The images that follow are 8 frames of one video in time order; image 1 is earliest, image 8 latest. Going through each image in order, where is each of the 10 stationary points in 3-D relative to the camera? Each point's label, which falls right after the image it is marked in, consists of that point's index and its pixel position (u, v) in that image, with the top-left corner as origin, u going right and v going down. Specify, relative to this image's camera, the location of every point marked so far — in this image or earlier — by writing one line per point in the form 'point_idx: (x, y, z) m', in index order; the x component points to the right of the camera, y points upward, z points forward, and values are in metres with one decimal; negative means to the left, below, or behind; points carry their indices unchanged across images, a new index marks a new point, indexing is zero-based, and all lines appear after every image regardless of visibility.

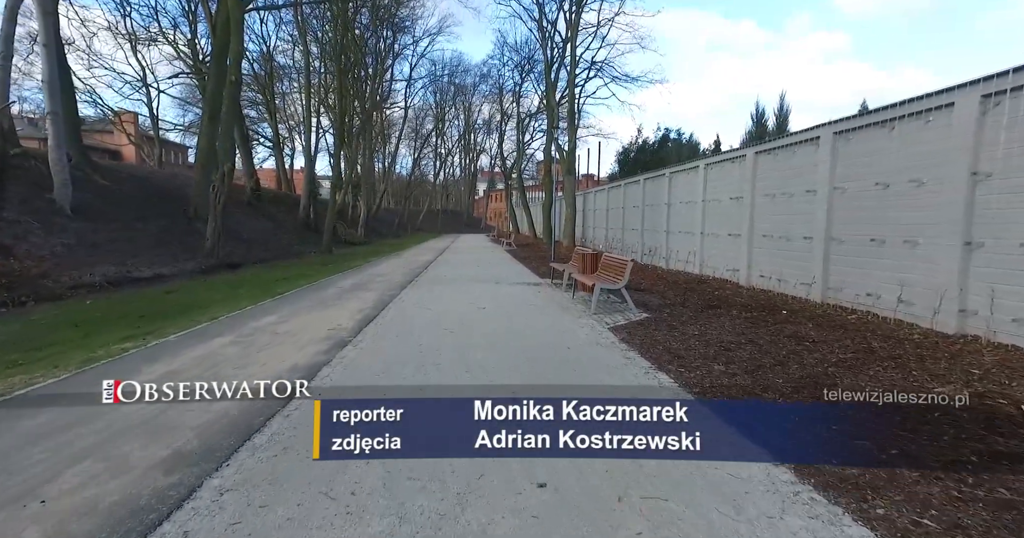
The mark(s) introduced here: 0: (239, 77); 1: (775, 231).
0: (-10.5, +7.4, +17.1) m
1: (+5.4, +0.8, +9.2) m
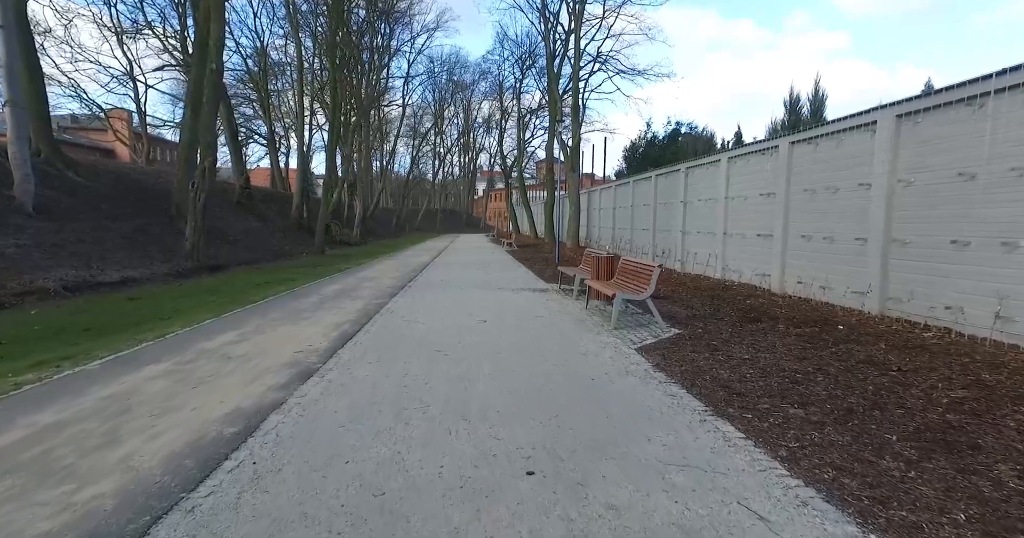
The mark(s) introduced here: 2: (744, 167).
0: (-10.4, +7.3, +16.0) m
1: (+5.5, +0.7, +8.1) m
2: (+5.5, +2.4, +10.6) m
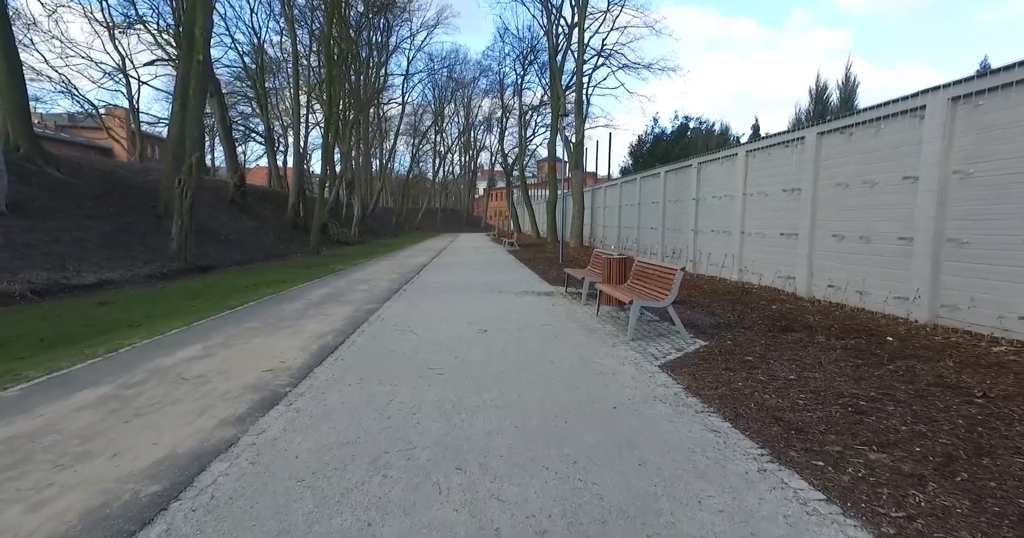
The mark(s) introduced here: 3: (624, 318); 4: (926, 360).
0: (-10.3, +7.2, +15.2) m
1: (+5.6, +0.7, +7.3) m
2: (+5.6, +2.4, +9.9) m
3: (+1.7, -0.8, +6.8) m
4: (+4.2, -0.9, +4.5) m
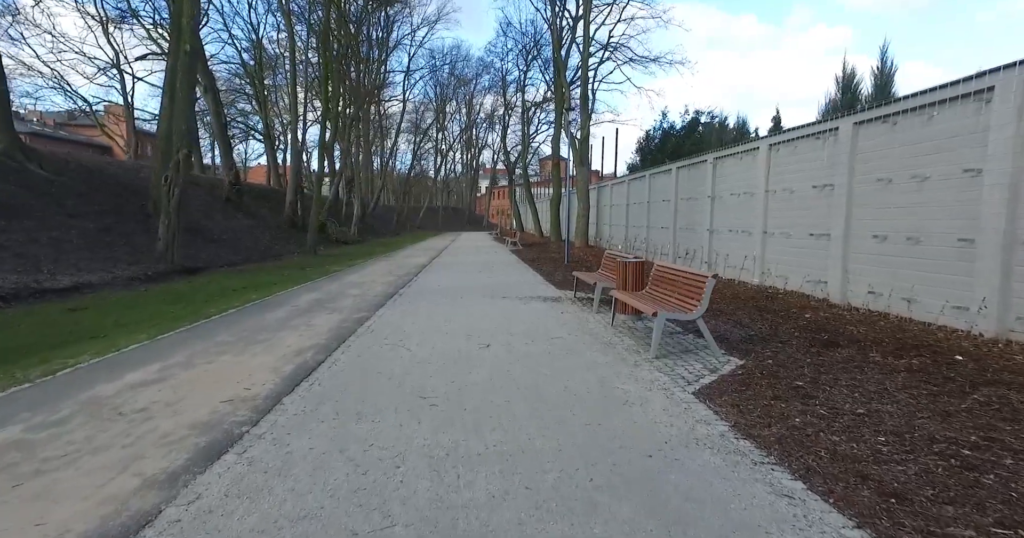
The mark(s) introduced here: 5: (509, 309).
0: (-10.2, +7.2, +14.5) m
1: (+5.7, +0.6, +6.5) m
2: (+5.7, +2.3, +9.1) m
3: (+1.8, -0.8, +6.0) m
4: (+4.3, -1.0, +3.8) m
5: (-0.1, -0.8, +8.3) m
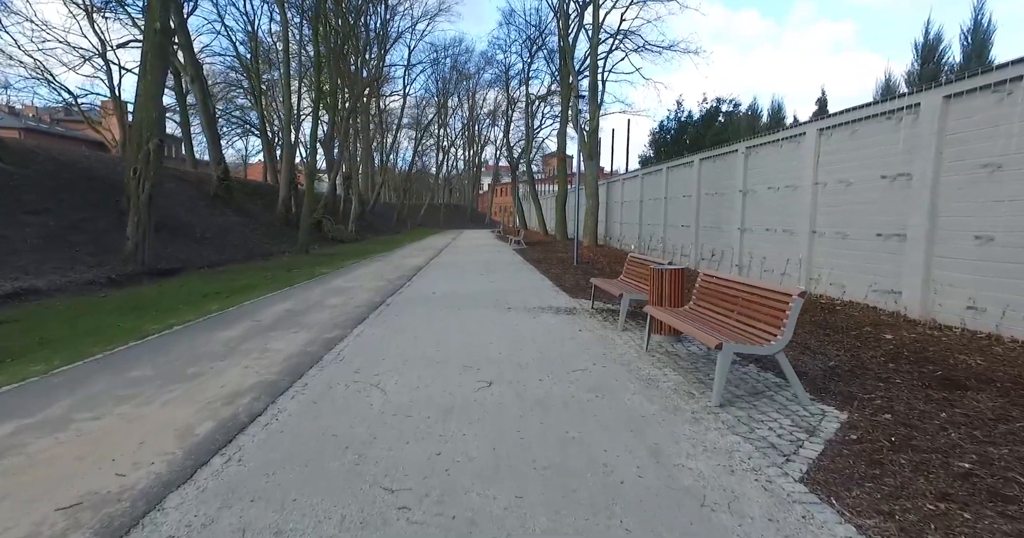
0: (-10.1, +7.1, +13.2) m
1: (+5.7, +0.5, +5.1) m
2: (+5.8, +2.2, +7.7) m
3: (+1.9, -1.0, +4.6) m
4: (+4.4, -1.1, +2.4) m
5: (0.0, -0.9, +6.9) m
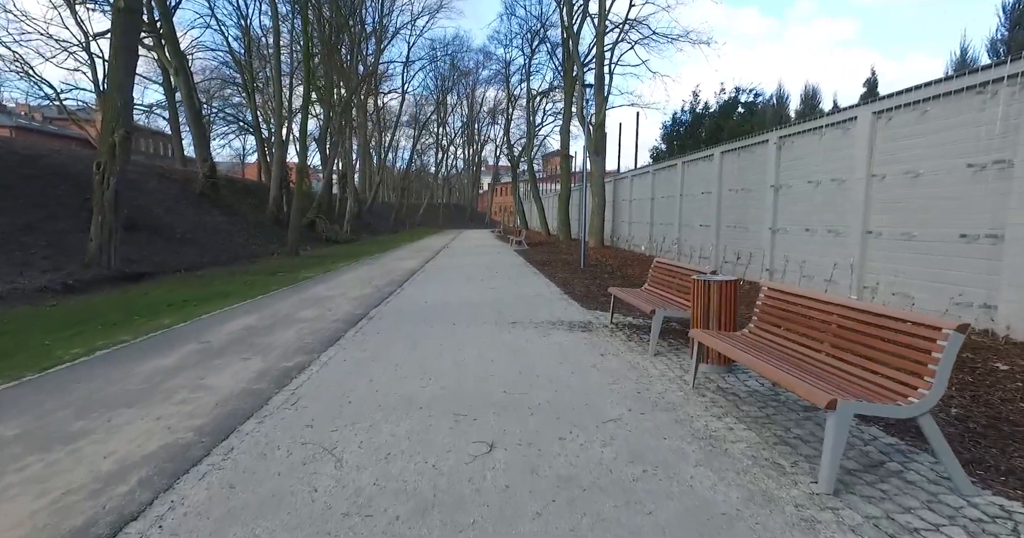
0: (-10.0, +7.0, +11.9) m
1: (+5.8, +0.4, +3.9) m
2: (+5.9, +2.1, +6.5) m
3: (+1.9, -1.1, +3.4) m
4: (+4.4, -1.2, +1.2) m
5: (+0.1, -1.0, +5.7) m
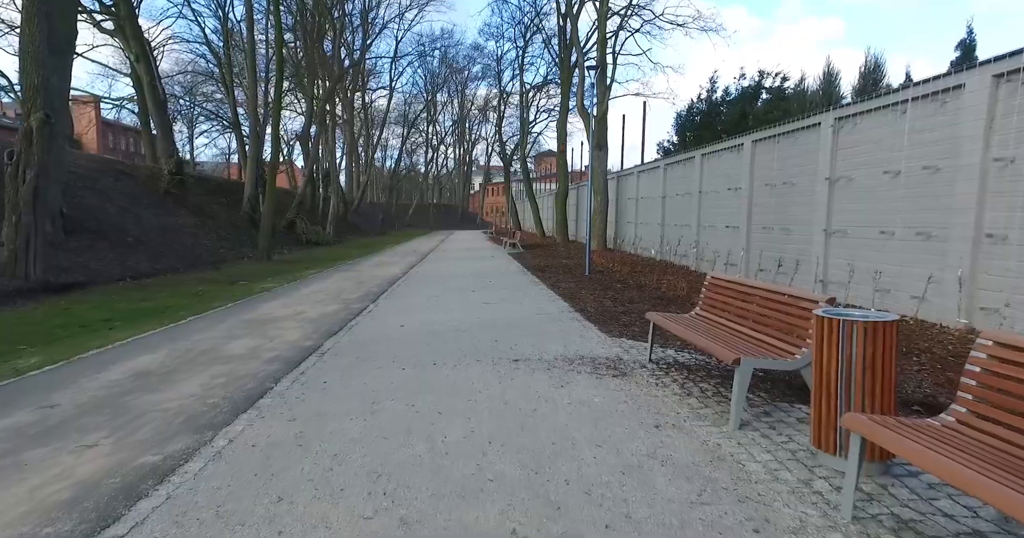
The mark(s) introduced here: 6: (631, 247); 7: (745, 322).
0: (-10.1, +6.8, +9.9) m
1: (+5.9, +0.2, +2.1) m
2: (+5.9, +1.9, +4.7) m
3: (+2.0, -1.3, +1.6) m
4: (+4.6, -1.4, -0.6) m
5: (+0.2, -1.2, +3.8) m
6: (+5.0, +0.9, +18.9) m
7: (+2.1, -0.5, +4.3) m
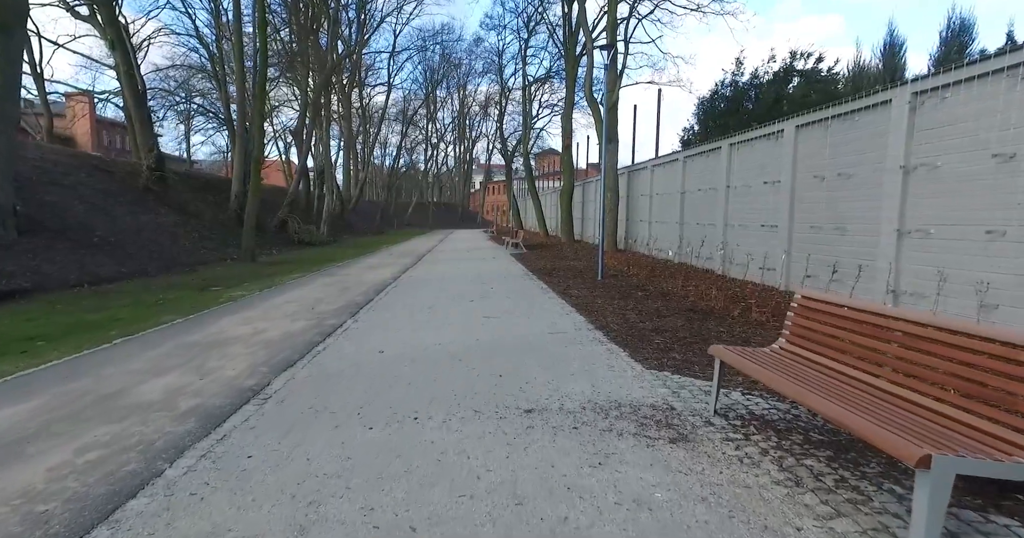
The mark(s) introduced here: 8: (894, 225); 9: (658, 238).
0: (-10.0, +6.6, +8.5) m
1: (+6.0, 0.0, +0.7) m
2: (+6.0, +1.8, +3.2) m
3: (+2.1, -1.4, +0.1) m
4: (+4.6, -1.6, -2.1) m
5: (+0.3, -1.3, +2.3) m
6: (+5.1, +0.8, +17.4) m
7: (+2.2, -0.6, +2.9) m
8: (+5.7, +0.6, +6.5) m
9: (+5.2, +1.1, +15.9) m
